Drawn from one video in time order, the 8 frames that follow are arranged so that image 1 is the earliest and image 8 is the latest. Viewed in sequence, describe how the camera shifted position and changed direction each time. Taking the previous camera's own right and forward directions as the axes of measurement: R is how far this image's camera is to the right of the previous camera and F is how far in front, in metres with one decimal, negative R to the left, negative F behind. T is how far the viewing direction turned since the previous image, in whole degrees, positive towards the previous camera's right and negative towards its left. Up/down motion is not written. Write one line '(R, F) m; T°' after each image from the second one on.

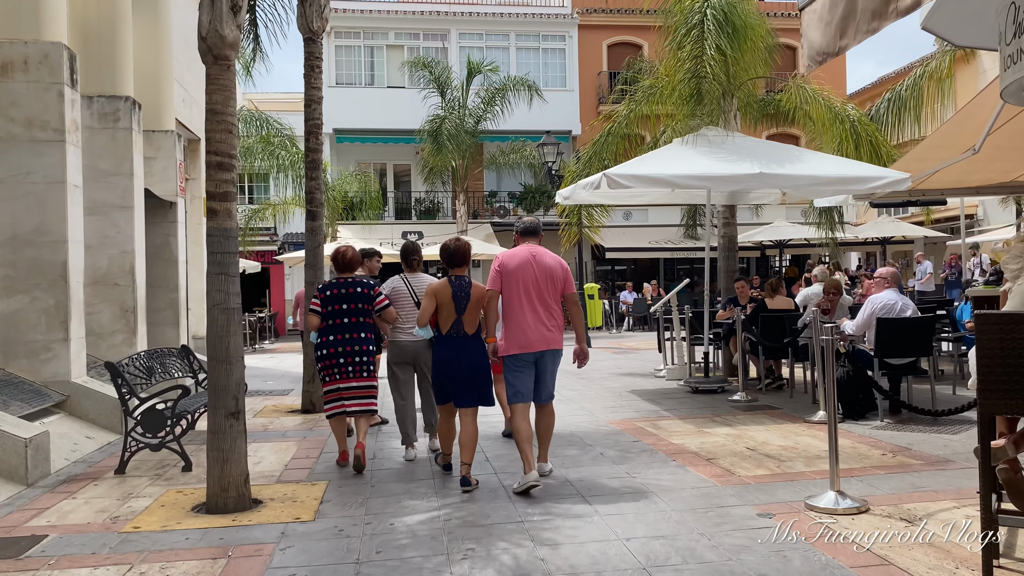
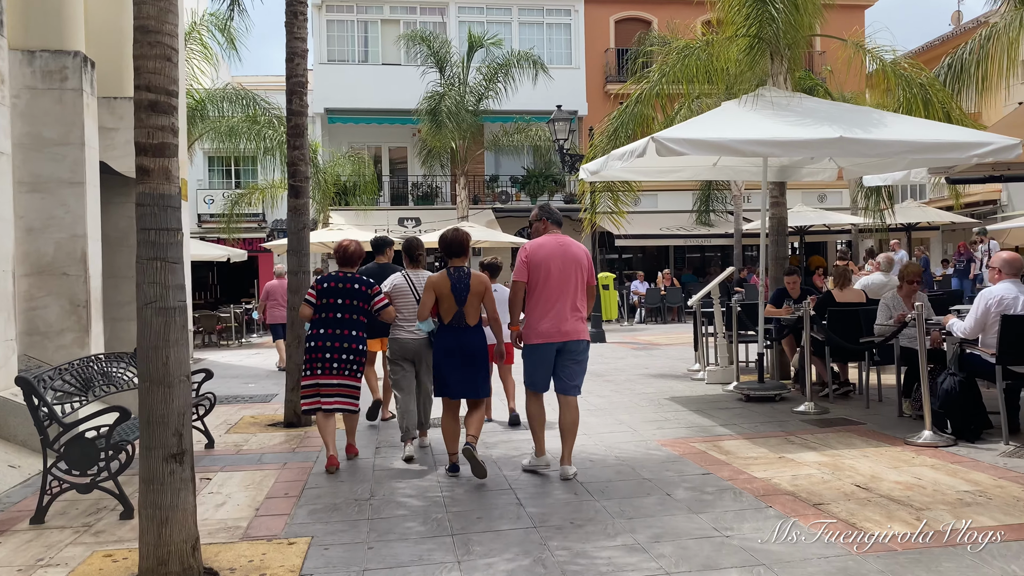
(-0.3, +1.5) m; 0°
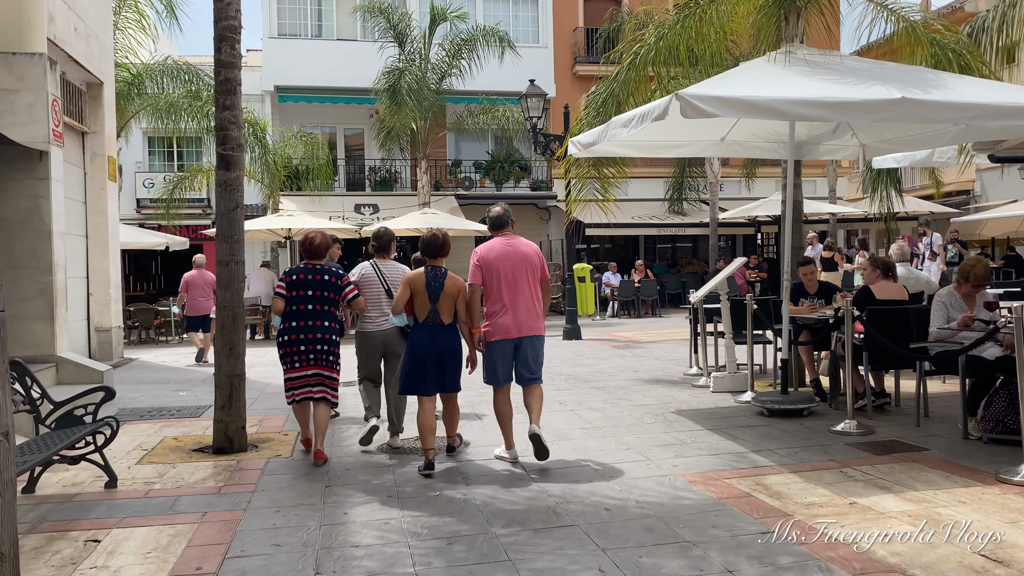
(-0.2, +1.4) m; +3°
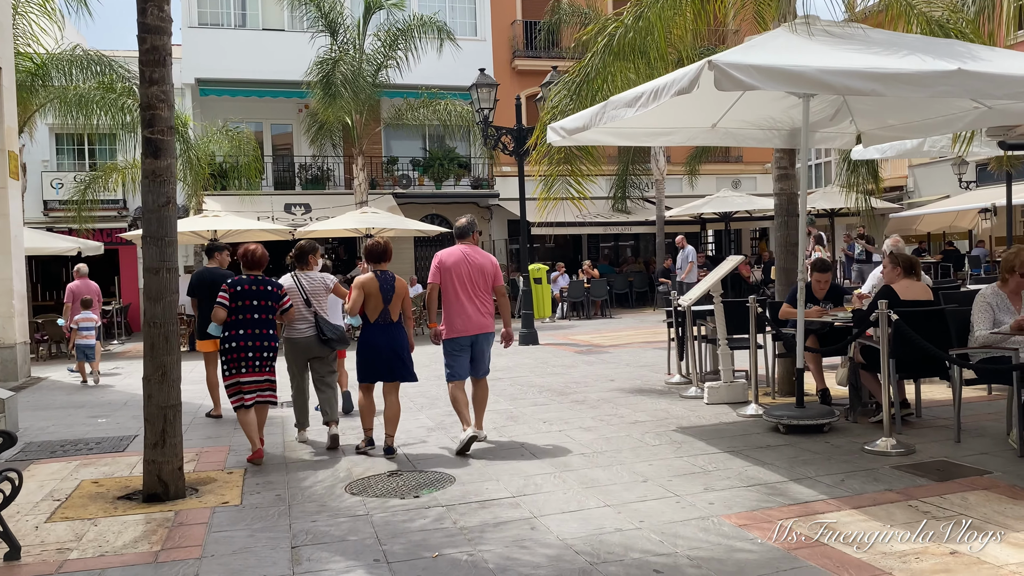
(-0.4, +1.0) m; +5°
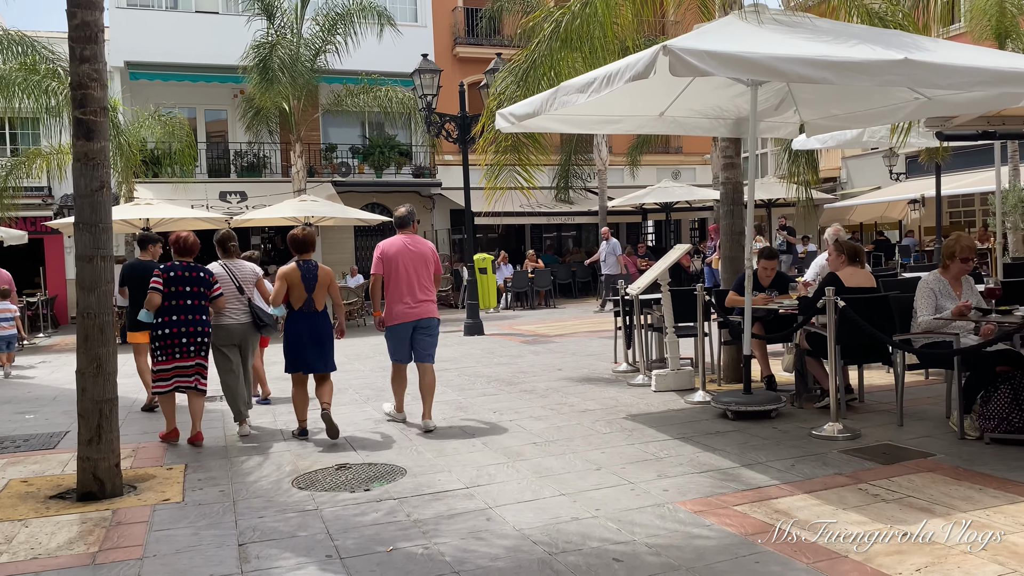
(-0.1, +0.1) m; +4°
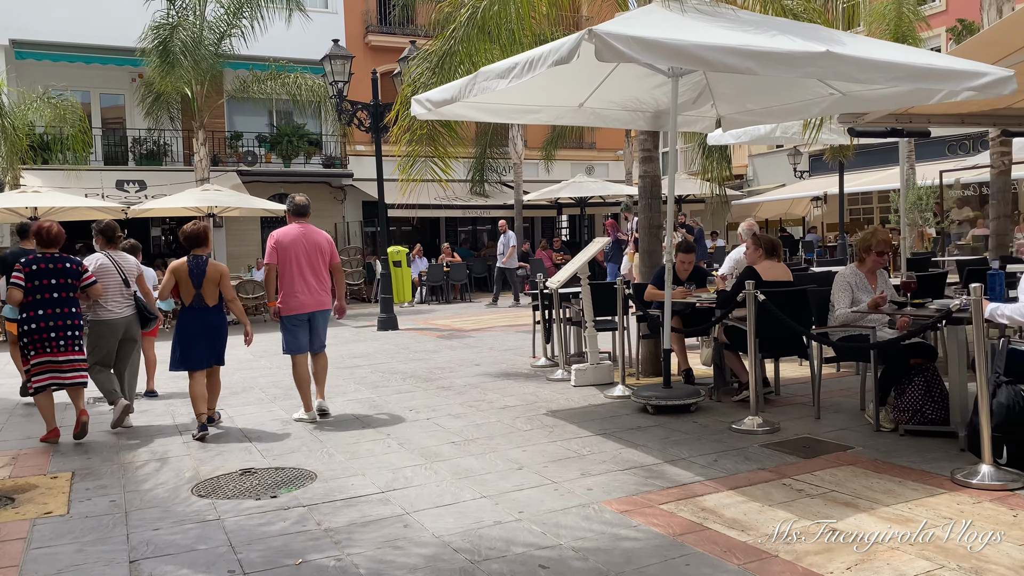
(0.0, +0.2) m; +6°
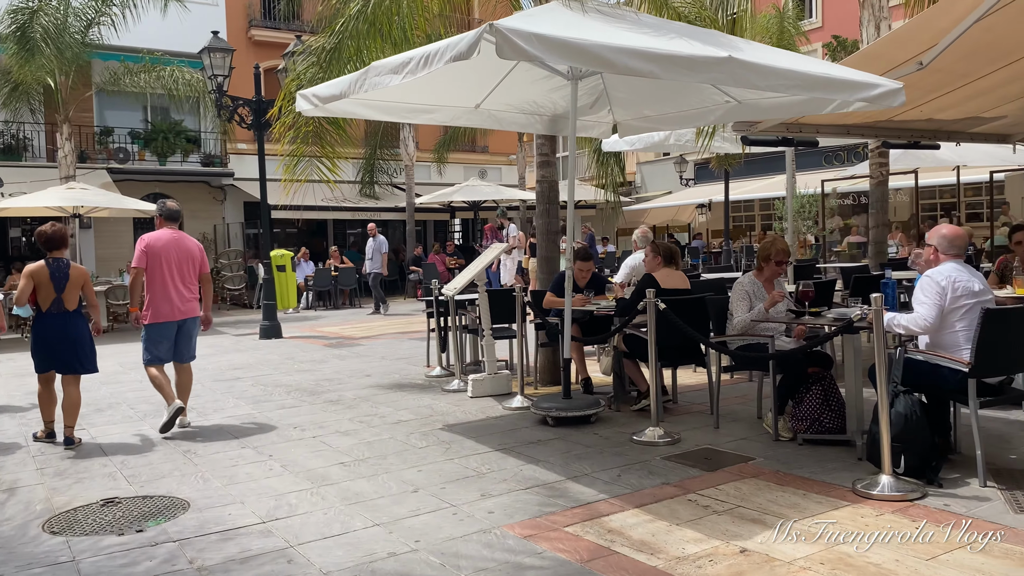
(0.0, +0.3) m; +7°
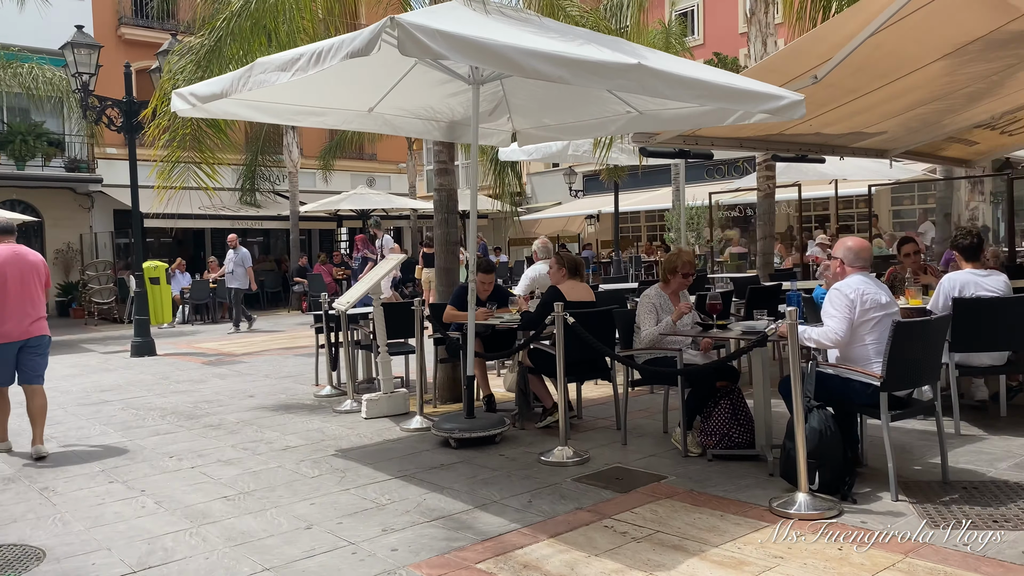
(-0.1, +0.3) m; +8°
